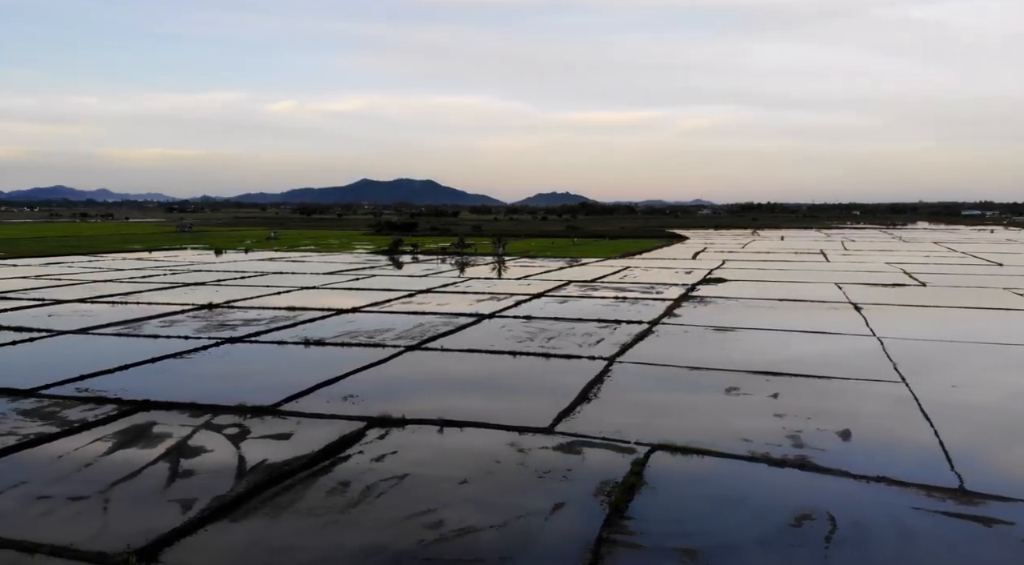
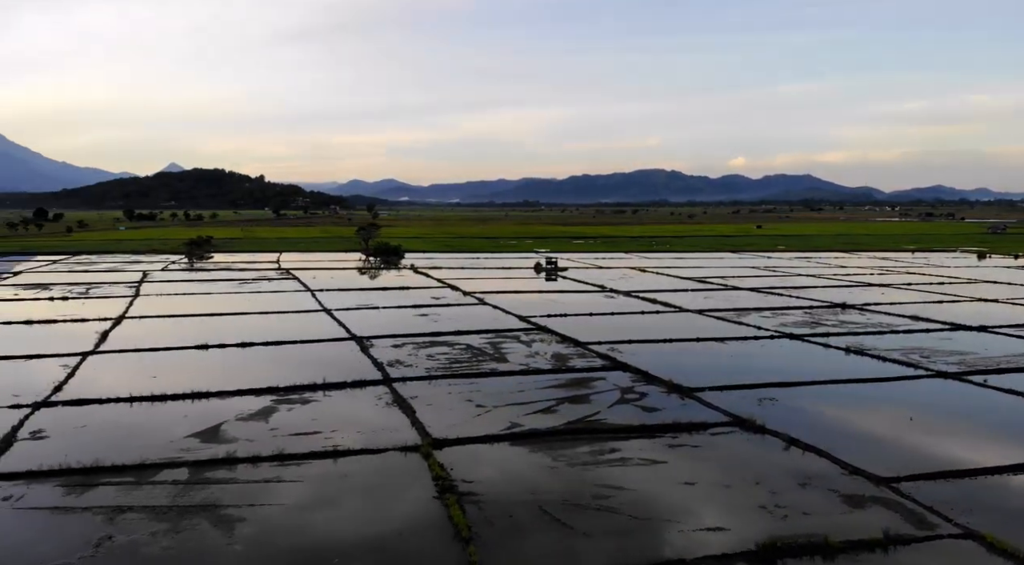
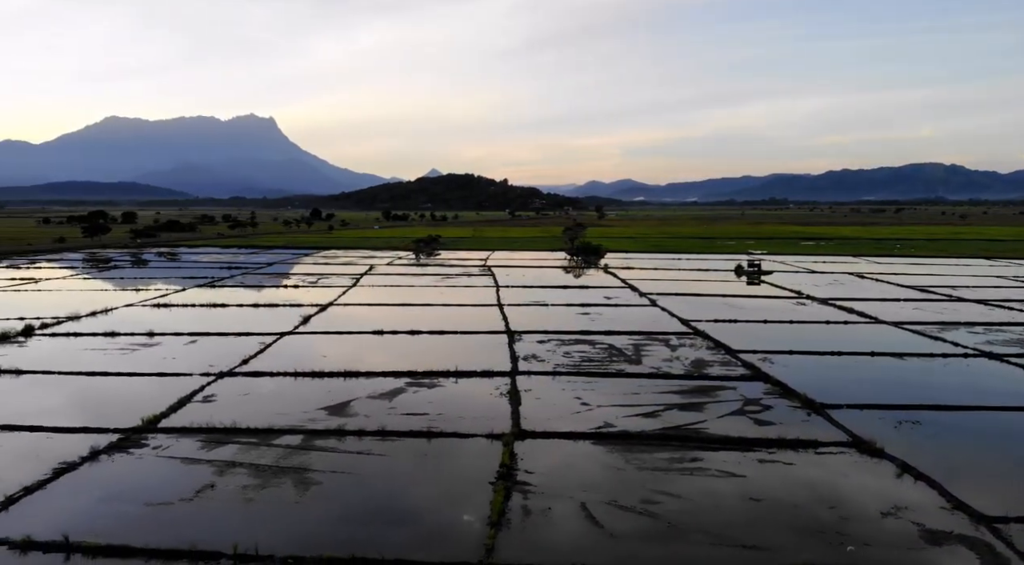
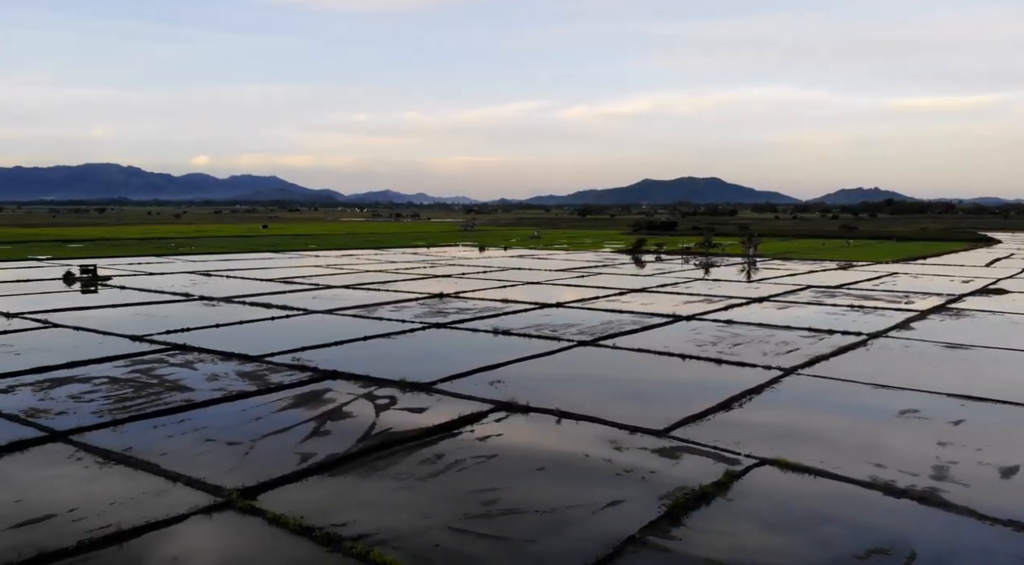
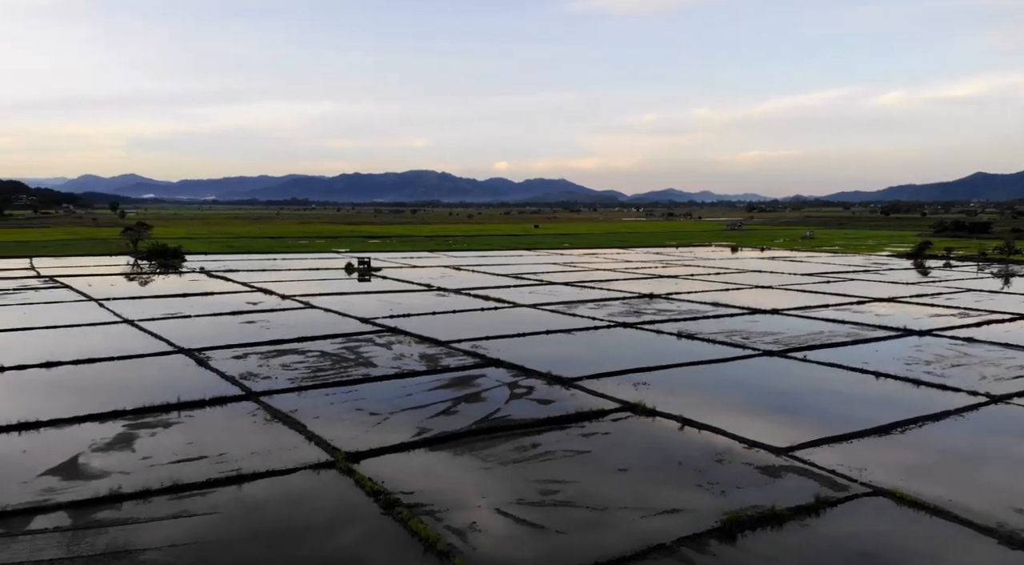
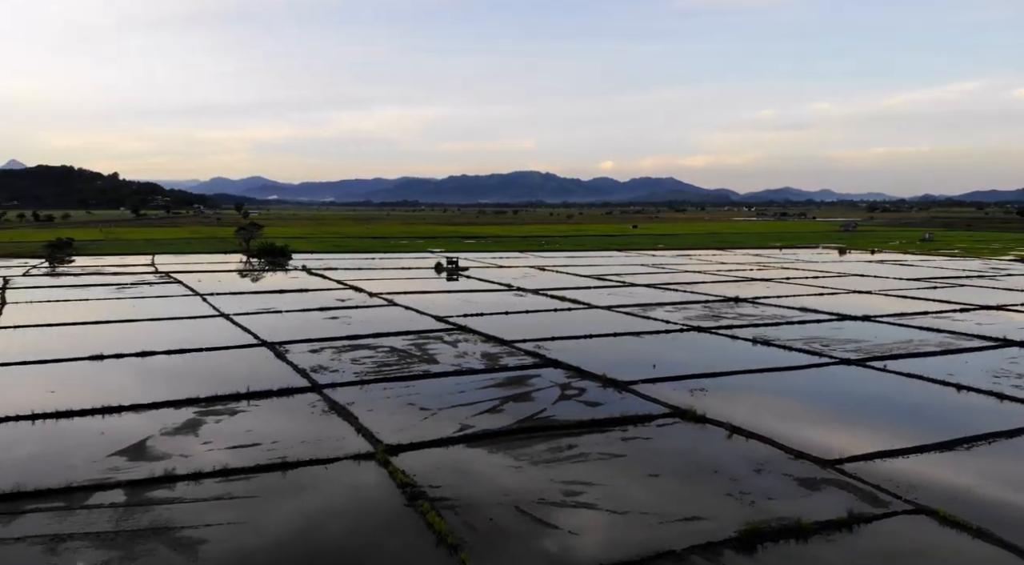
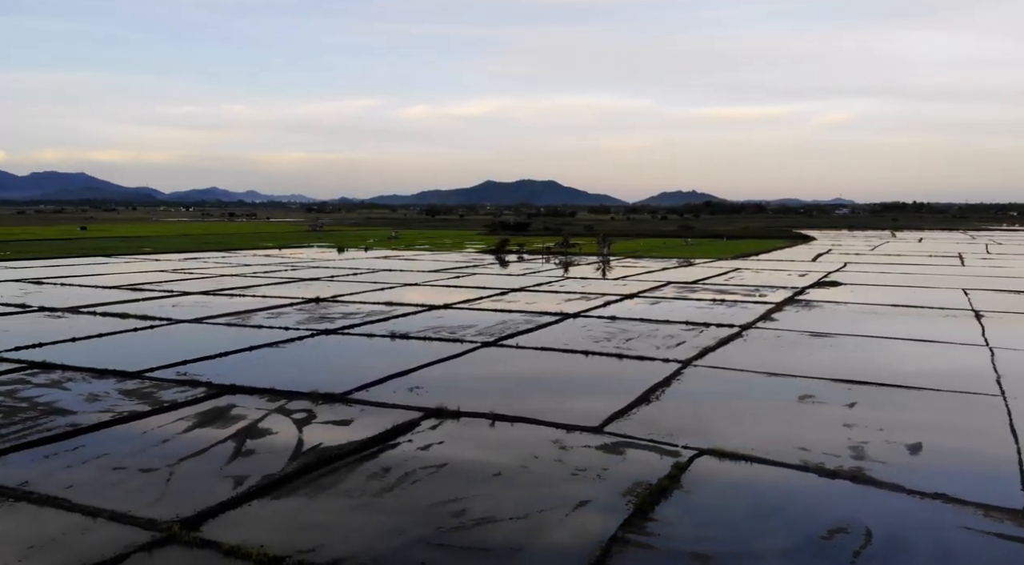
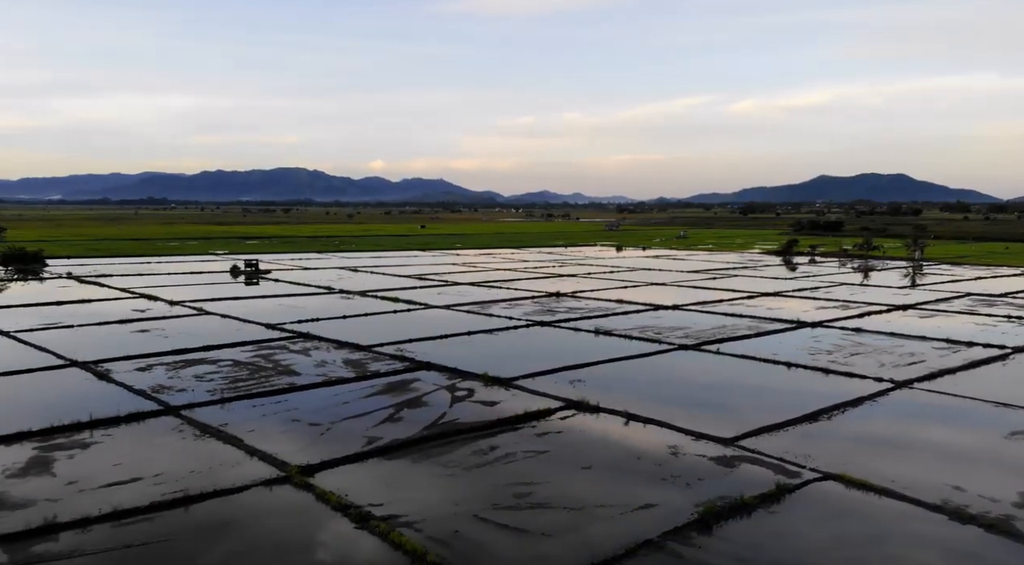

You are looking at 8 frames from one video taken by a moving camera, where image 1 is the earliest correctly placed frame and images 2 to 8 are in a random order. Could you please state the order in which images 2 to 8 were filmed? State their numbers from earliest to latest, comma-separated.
7, 4, 8, 5, 6, 2, 3
